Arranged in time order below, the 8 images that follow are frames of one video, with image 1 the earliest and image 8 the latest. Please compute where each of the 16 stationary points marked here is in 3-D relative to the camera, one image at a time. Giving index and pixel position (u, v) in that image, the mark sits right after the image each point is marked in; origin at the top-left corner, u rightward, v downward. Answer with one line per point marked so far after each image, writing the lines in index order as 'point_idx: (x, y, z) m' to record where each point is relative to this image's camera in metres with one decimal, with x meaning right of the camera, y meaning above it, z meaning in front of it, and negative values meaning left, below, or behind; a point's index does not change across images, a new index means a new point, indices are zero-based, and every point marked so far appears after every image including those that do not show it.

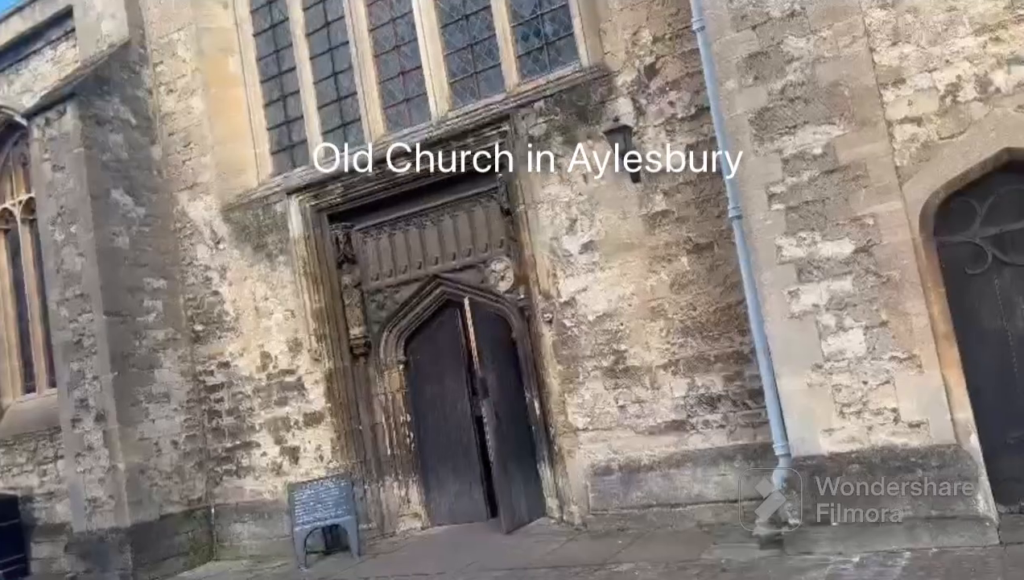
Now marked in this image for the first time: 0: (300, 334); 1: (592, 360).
0: (-2.2, -0.4, +8.4) m
1: (+0.7, -0.6, +6.8) m
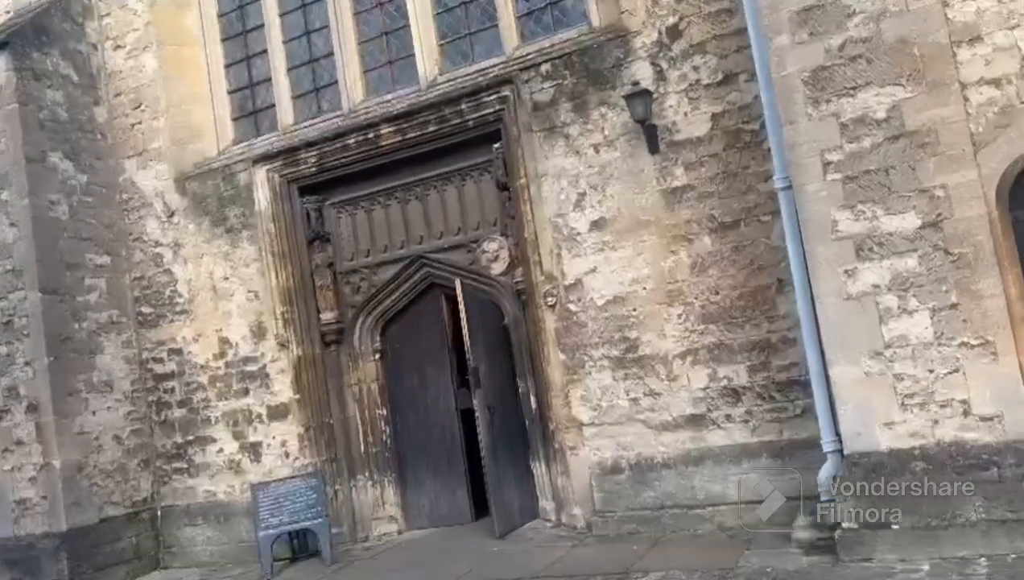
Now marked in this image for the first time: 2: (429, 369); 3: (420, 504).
0: (-2.3, -0.3, +7.6) m
1: (+0.7, -0.4, +6.2) m
2: (-0.8, -0.7, +7.6) m
3: (-0.8, -2.0, +7.6) m
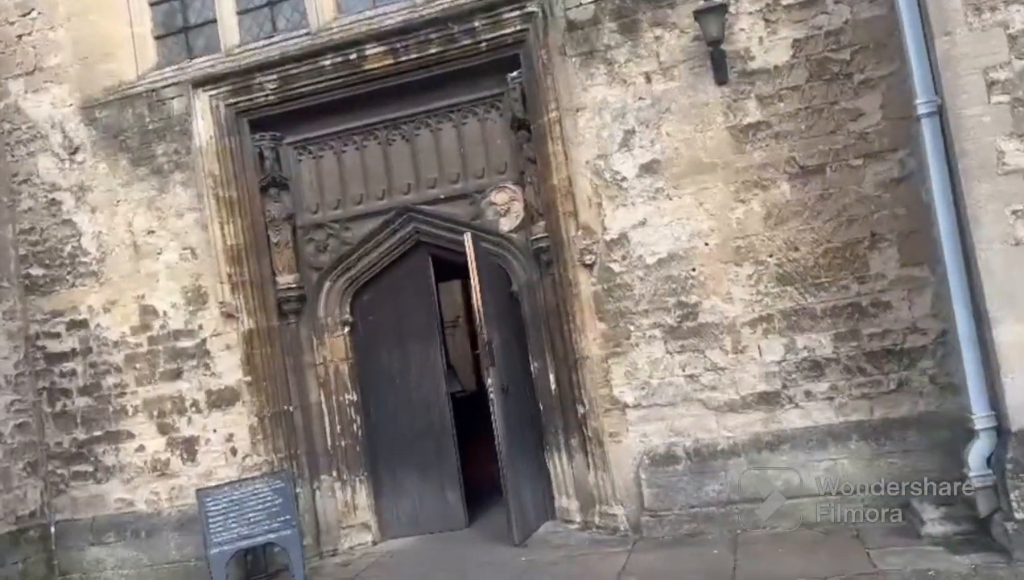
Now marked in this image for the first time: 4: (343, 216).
0: (-2.3, +0.1, +6.1) m
1: (+0.9, -0.2, +5.2) m
2: (-0.8, -0.4, +6.3) m
3: (-0.9, -1.7, +6.3) m
4: (-1.3, +0.6, +6.2) m
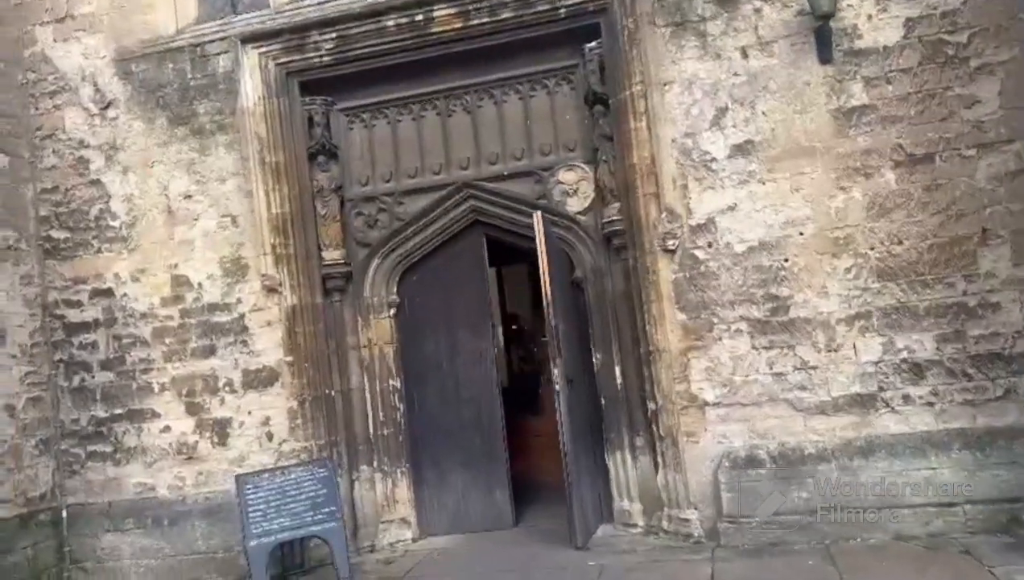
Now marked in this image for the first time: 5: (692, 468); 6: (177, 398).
0: (-1.9, +0.3, +5.7) m
1: (+1.3, -0.1, +4.9) m
2: (-0.4, -0.3, +5.9) m
3: (-0.5, -1.5, +5.9) m
4: (-0.8, +0.7, +5.8) m
5: (+1.1, -1.1, +4.9) m
6: (-2.3, -0.8, +5.7) m
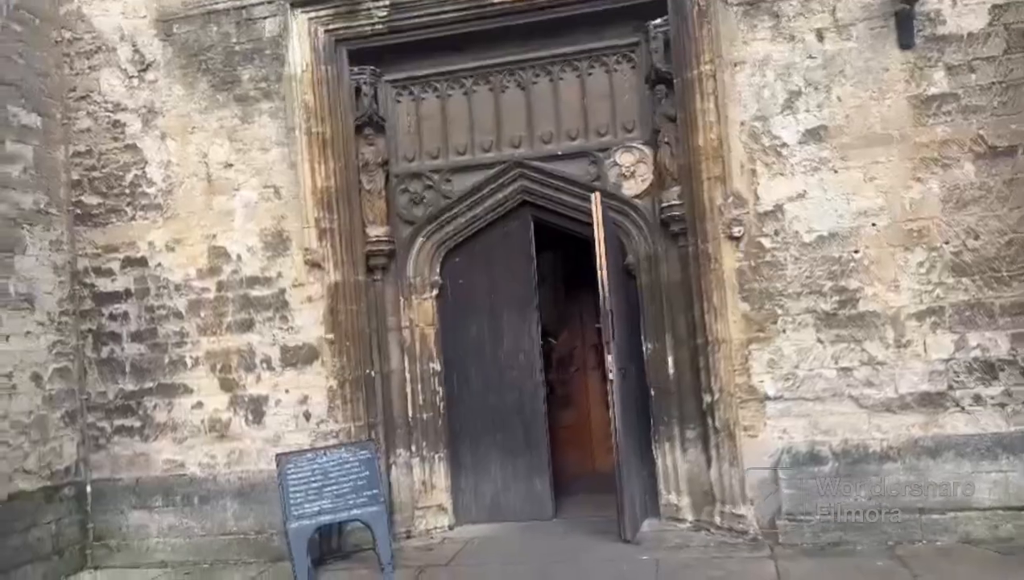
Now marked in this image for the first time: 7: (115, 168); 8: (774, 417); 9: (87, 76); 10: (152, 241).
0: (-1.5, +0.4, +5.5) m
1: (+1.7, -0.1, +4.7) m
2: (0.0, -0.2, +5.7) m
3: (-0.2, -1.4, +5.7) m
4: (-0.5, +0.9, +5.6) m
5: (+1.4, -1.0, +4.8) m
6: (-2.0, -0.6, +5.5) m
7: (-2.8, +0.9, +5.7) m
8: (+1.5, -0.7, +4.7) m
9: (-3.0, +1.5, +5.8) m
10: (-2.5, +0.3, +5.7) m
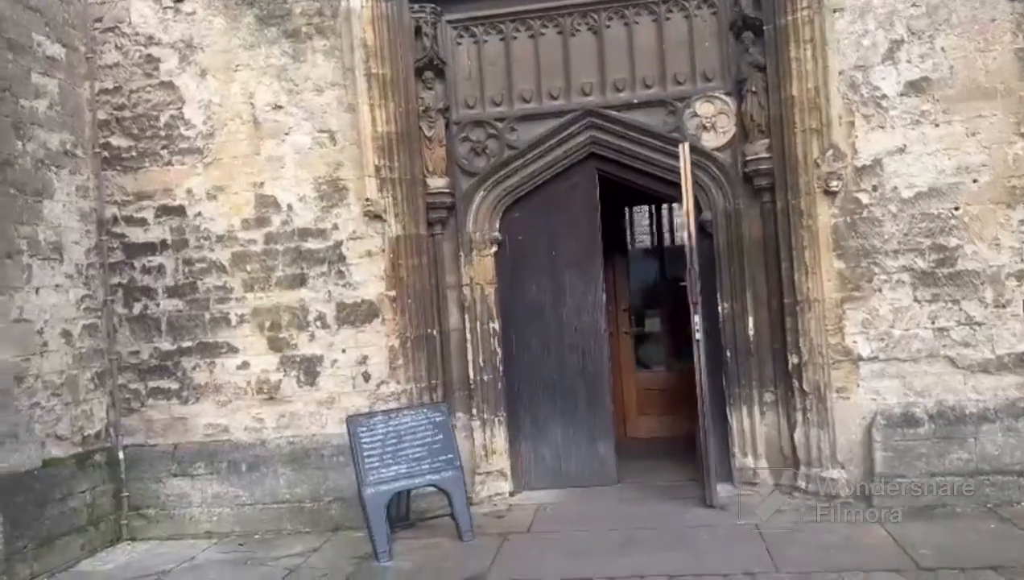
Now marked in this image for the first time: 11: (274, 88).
0: (-1.1, +0.7, +5.1) m
1: (+2.1, +0.2, +4.6) m
2: (+0.4, +0.1, +5.5) m
3: (+0.2, -1.1, +5.5) m
4: (0.0, +1.1, +5.3) m
5: (+1.9, -0.8, +4.6) m
6: (-1.6, -0.3, +5.2) m
7: (-2.3, +1.2, +5.2) m
8: (+2.0, -0.5, +4.6) m
9: (-2.6, +1.8, +5.3) m
10: (-2.0, +0.6, +5.2) m
11: (-1.5, +1.3, +5.1) m
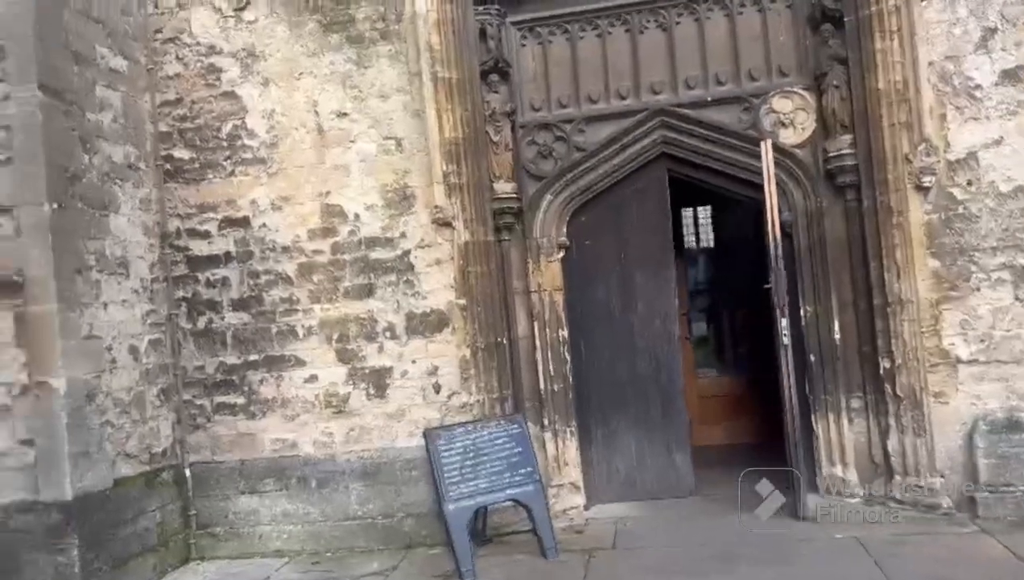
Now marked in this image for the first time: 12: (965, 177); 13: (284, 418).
0: (-0.6, +0.7, +5.0) m
1: (+2.6, +0.2, +4.4) m
2: (+0.8, +0.1, +5.3) m
3: (+0.7, -1.2, +5.3) m
4: (+0.4, +1.1, +5.2) m
5: (+2.3, -0.8, +4.4) m
6: (-1.1, -0.3, +5.0) m
7: (-1.9, +1.1, +5.2) m
8: (+2.4, -0.5, +4.4) m
9: (-2.1, +1.7, +5.2) m
10: (-1.6, +0.6, +5.1) m
11: (-1.1, +1.2, +5.0) m
12: (+2.4, +0.6, +4.4) m
13: (-1.4, -0.8, +5.1) m
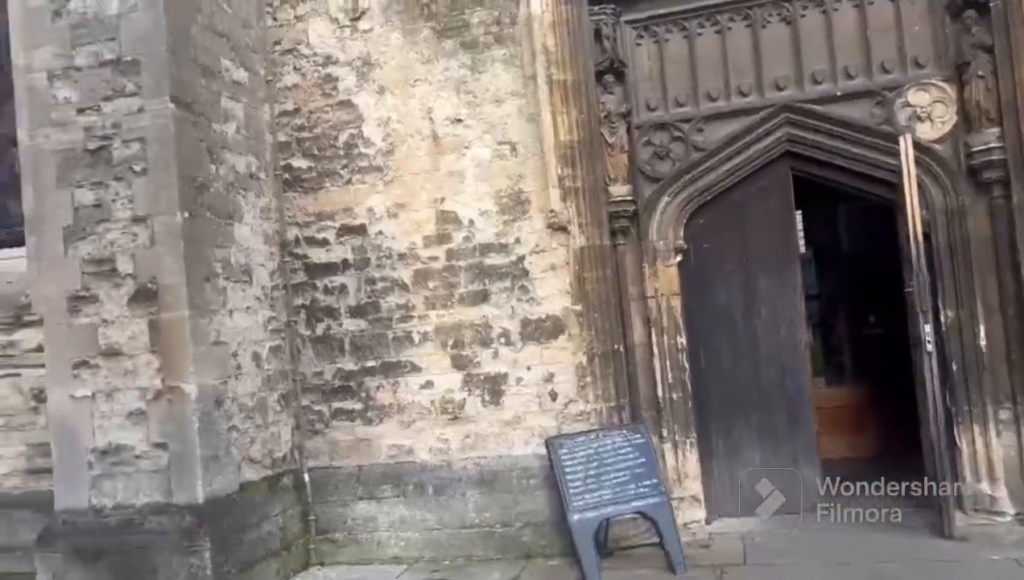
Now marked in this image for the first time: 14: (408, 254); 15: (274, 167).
0: (+0.1, +0.6, +4.9) m
1: (+3.2, +0.2, +4.0) m
2: (+1.6, 0.0, +5.1) m
3: (+1.4, -1.2, +5.1) m
4: (+1.1, +1.1, +5.0) m
5: (+2.9, -0.8, +4.1) m
6: (-0.4, -0.4, +5.0) m
7: (-1.2, +1.0, +5.2) m
8: (+3.1, -0.5, +4.0) m
9: (-1.4, +1.7, +5.3) m
10: (-0.9, +0.5, +5.1) m
11: (-0.4, +1.2, +5.0) m
12: (+3.1, +0.6, +4.0) m
13: (-0.7, -0.8, +5.1) m
14: (-0.6, +0.2, +5.1) m
15: (-1.5, +0.8, +5.3) m
